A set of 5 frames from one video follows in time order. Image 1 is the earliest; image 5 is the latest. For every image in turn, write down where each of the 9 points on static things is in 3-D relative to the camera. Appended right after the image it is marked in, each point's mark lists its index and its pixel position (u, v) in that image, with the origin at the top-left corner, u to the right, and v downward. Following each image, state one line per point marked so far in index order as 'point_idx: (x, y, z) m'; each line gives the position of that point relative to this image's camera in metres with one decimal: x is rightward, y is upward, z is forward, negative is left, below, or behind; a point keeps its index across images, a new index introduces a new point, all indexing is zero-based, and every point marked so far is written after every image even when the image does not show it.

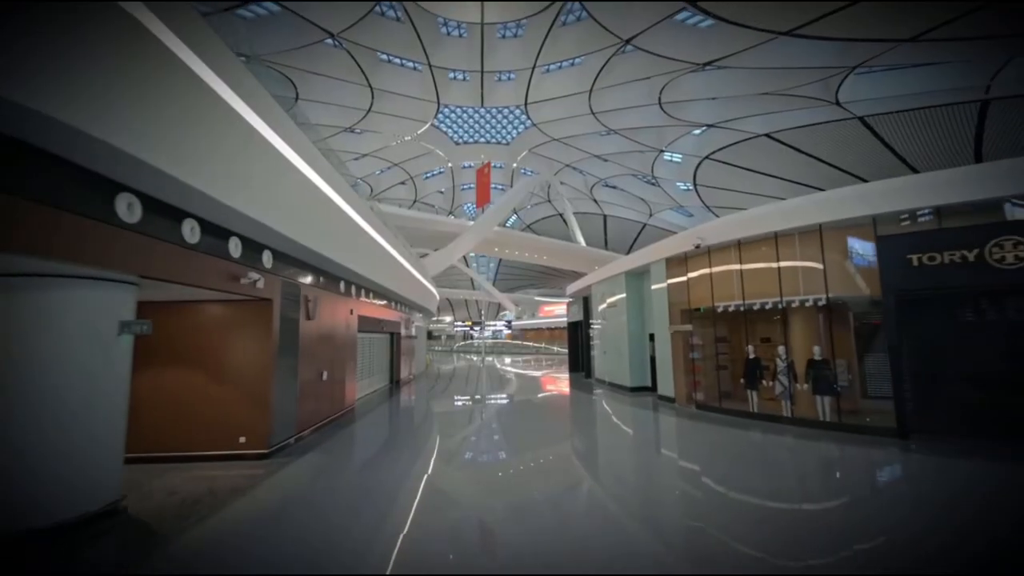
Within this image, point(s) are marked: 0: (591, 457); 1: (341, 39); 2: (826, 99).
0: (+1.4, -3.0, +7.7) m
1: (-4.7, +6.8, +12.0) m
2: (+9.7, +5.9, +13.6) m
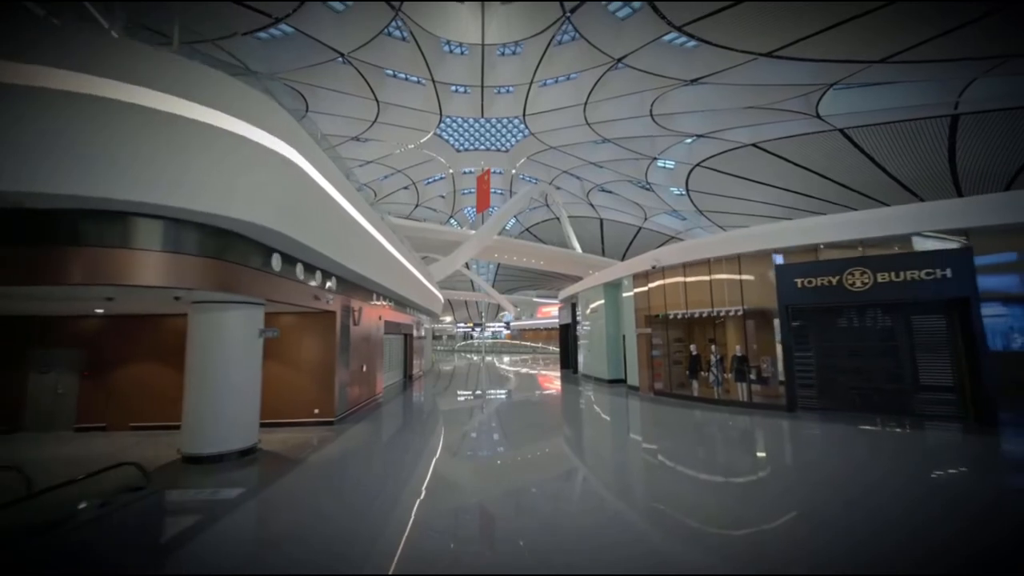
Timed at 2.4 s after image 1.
0: (+1.4, -3.1, +8.5) m
1: (-4.7, +6.7, +12.8) m
2: (+9.7, +5.8, +14.4) m
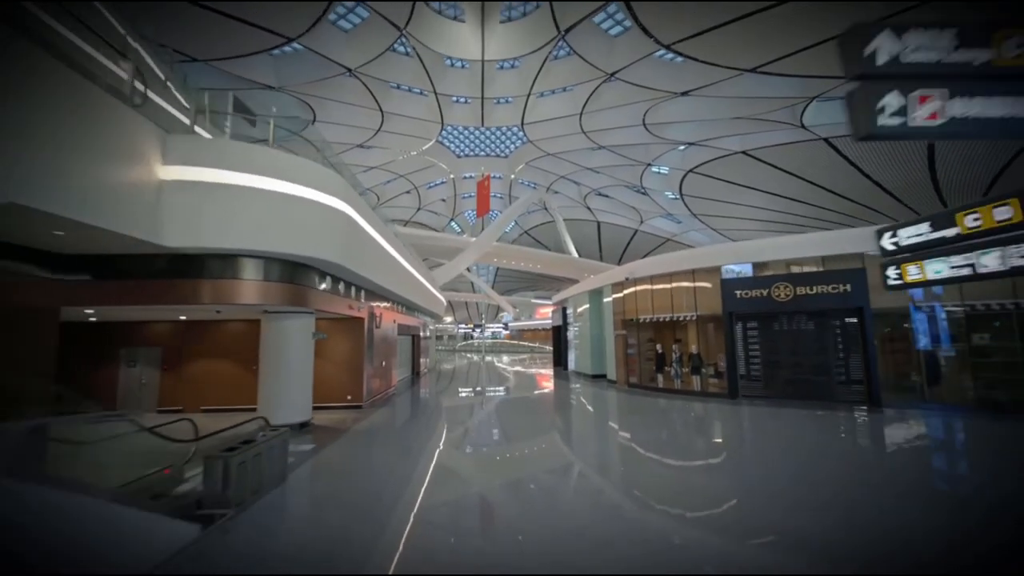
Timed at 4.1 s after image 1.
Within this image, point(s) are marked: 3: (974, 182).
0: (+1.3, -3.1, +9.2) m
1: (-4.8, +6.6, +13.5) m
2: (+9.7, +5.7, +15.0) m
3: (+18.0, +4.2, +17.1) m
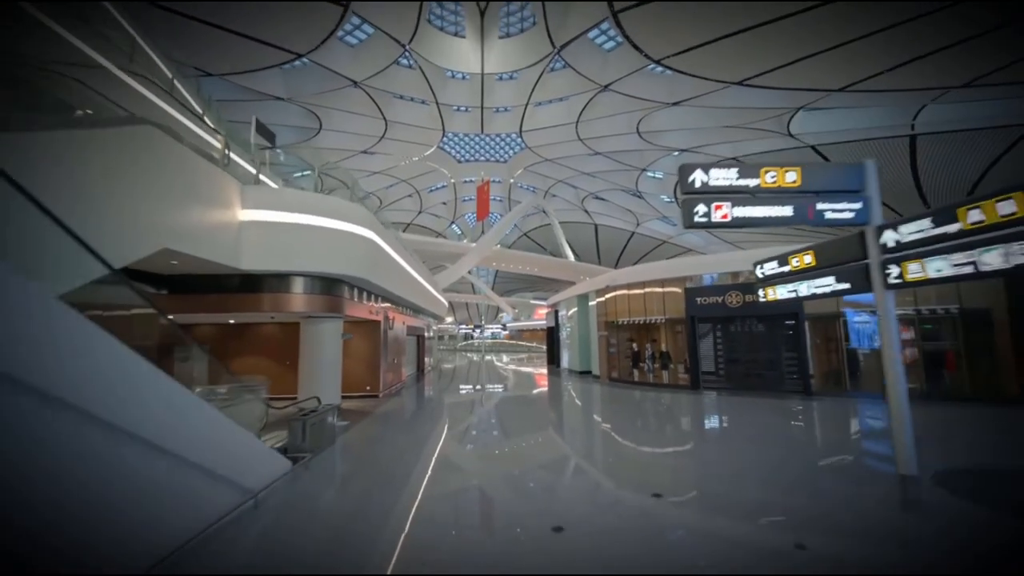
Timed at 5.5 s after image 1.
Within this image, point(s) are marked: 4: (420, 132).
0: (+1.3, -3.2, +9.8) m
1: (-4.8, +6.5, +14.1) m
2: (+9.6, +5.6, +15.6) m
3: (+17.9, +4.1, +17.7) m
4: (-3.9, +6.6, +18.4) m
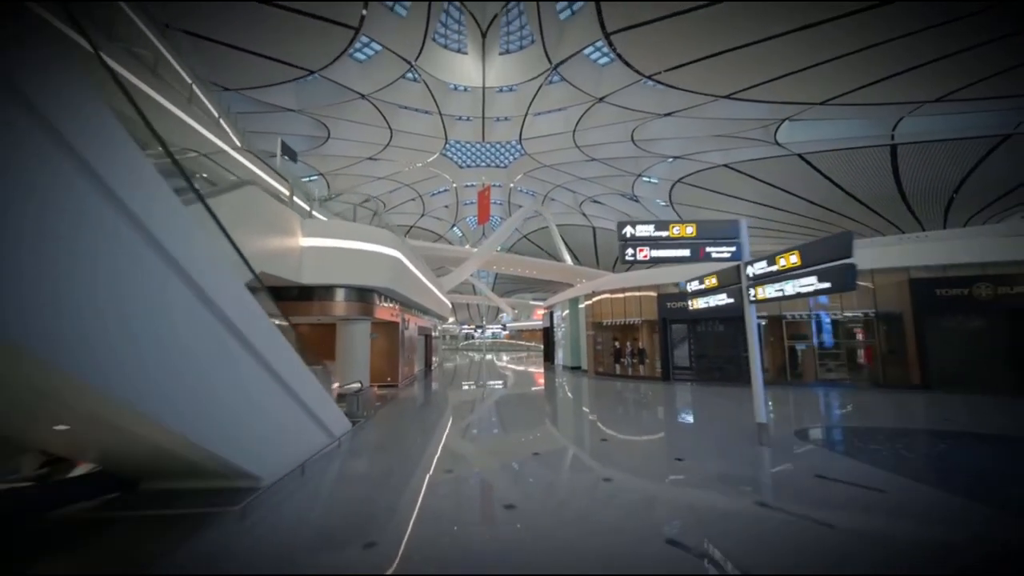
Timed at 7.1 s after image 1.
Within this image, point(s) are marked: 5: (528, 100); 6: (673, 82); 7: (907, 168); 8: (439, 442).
0: (+1.2, -3.3, +10.5) m
1: (-4.8, +6.4, +14.8) m
2: (+9.6, +5.5, +16.3) m
3: (+17.9, +4.1, +18.5) m
4: (-3.9, +6.5, +19.2) m
5: (+0.6, +6.9, +16.0) m
6: (+4.7, +6.1, +13.1) m
7: (+15.4, +4.7, +17.0) m
8: (-1.6, -3.3, +9.6) m
